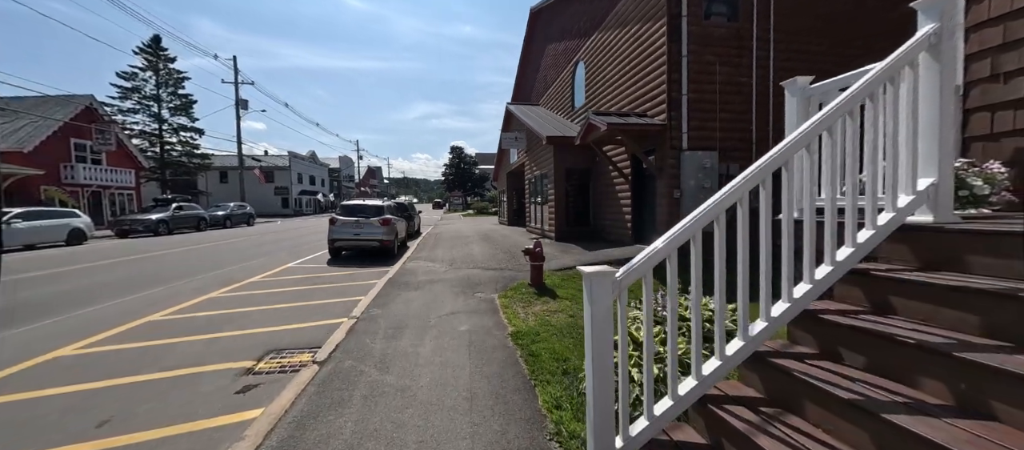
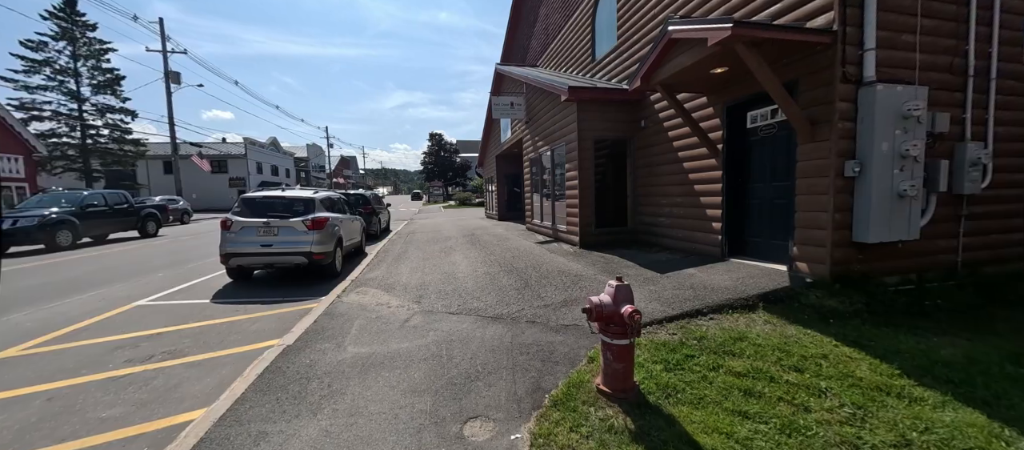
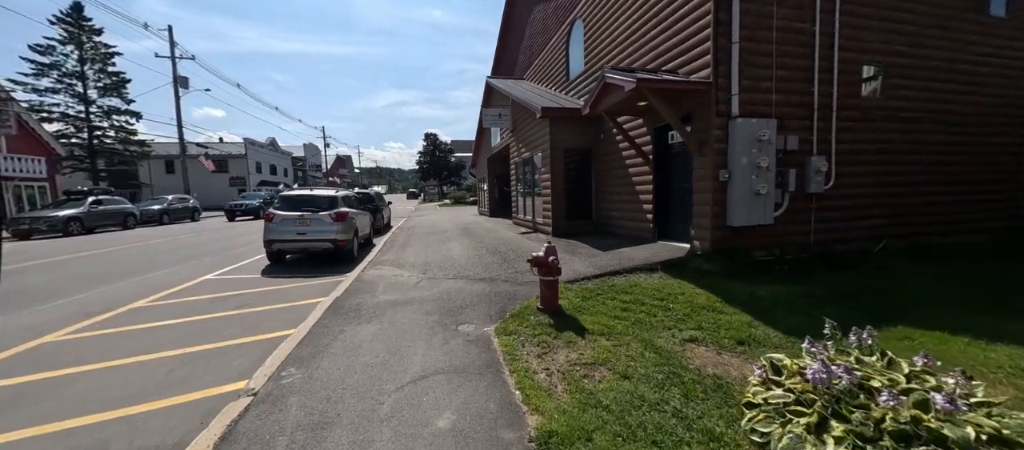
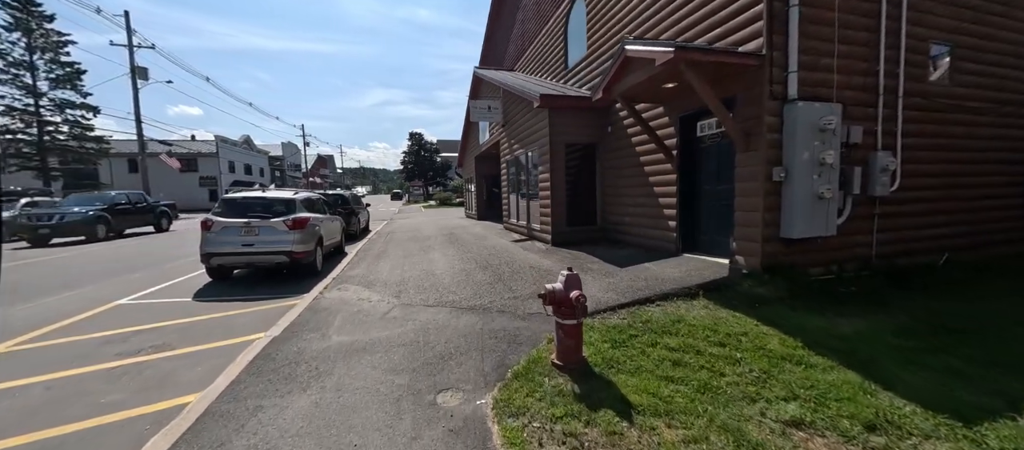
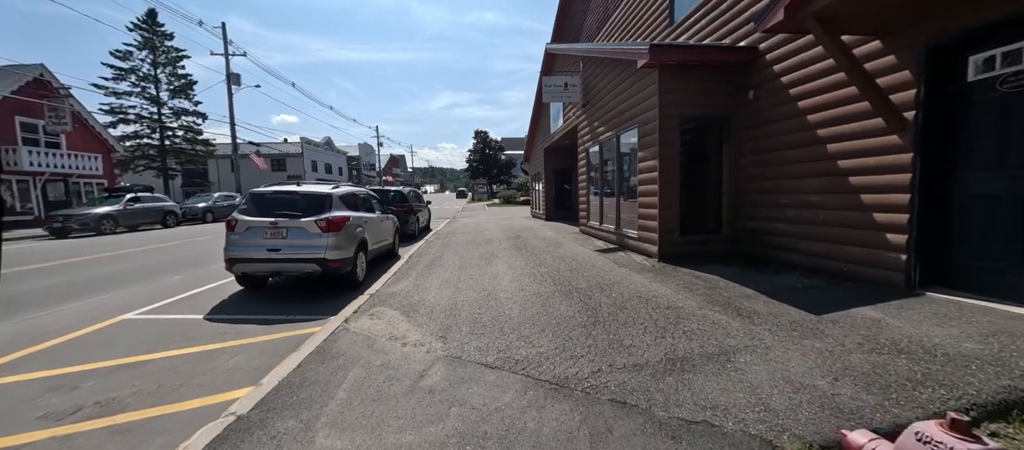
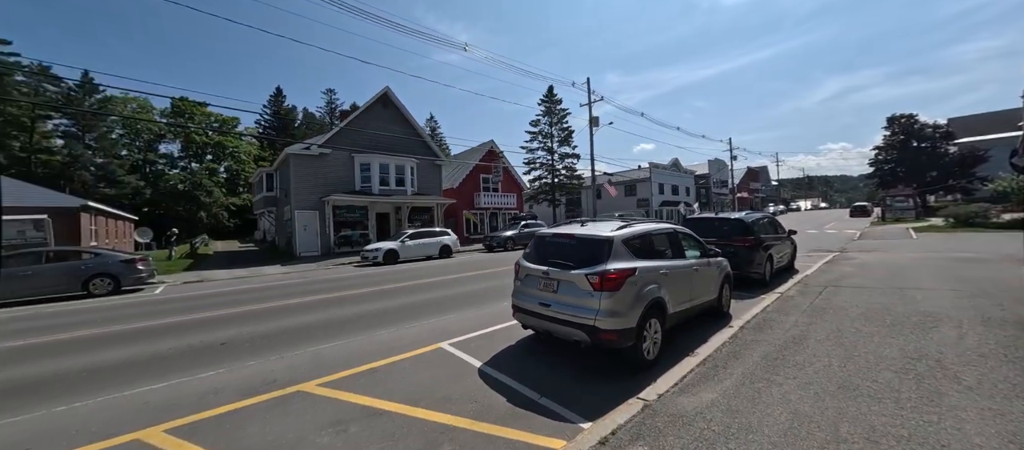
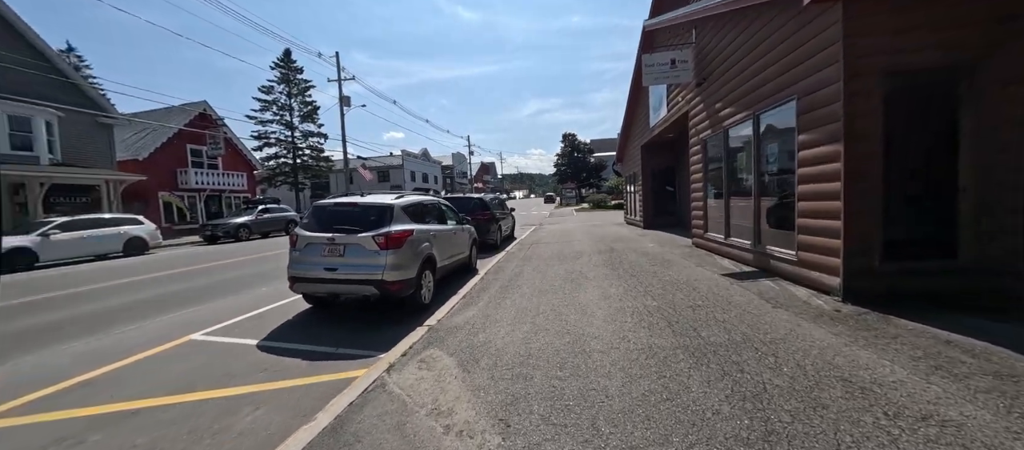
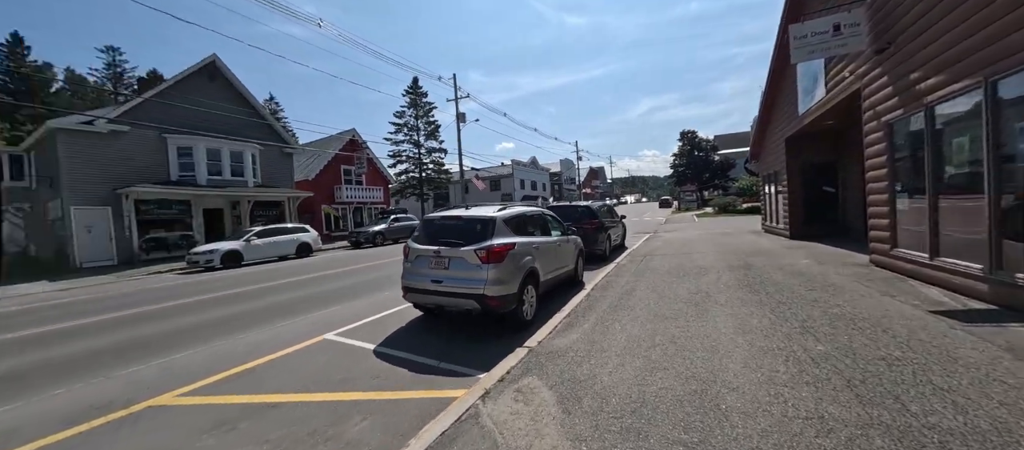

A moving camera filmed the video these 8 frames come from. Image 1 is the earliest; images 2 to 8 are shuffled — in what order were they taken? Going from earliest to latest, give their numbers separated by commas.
3, 4, 2, 5, 7, 8, 6
